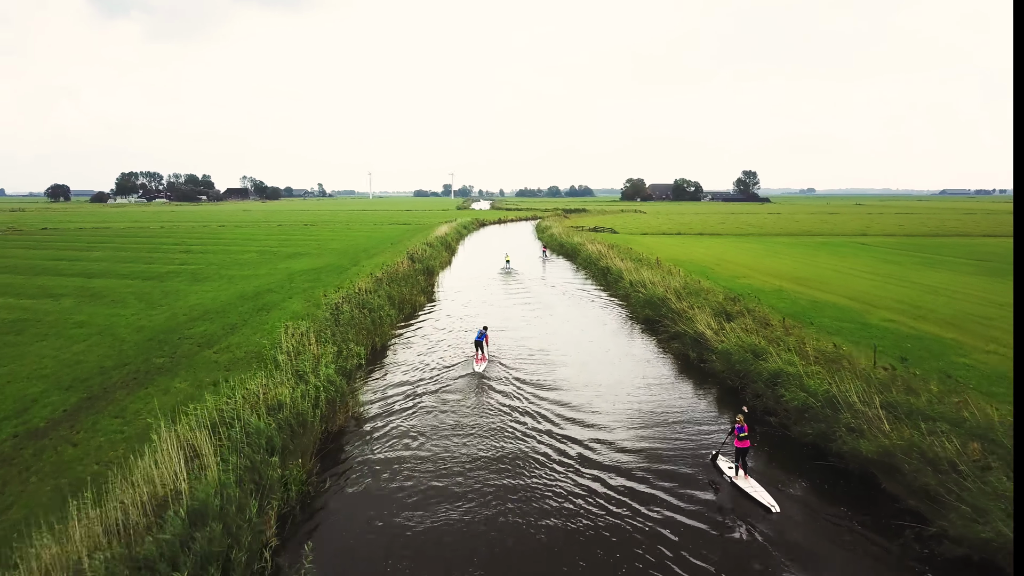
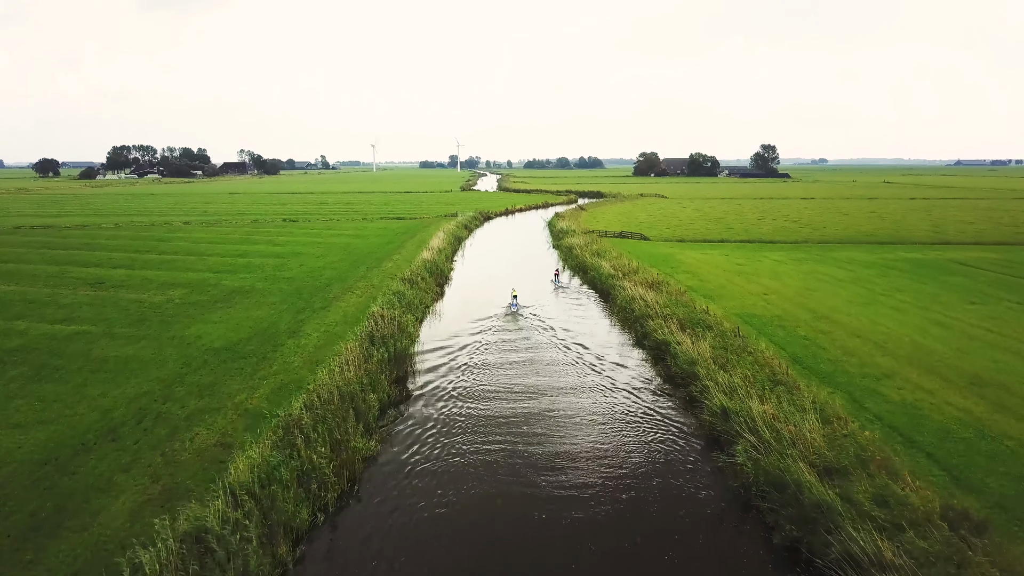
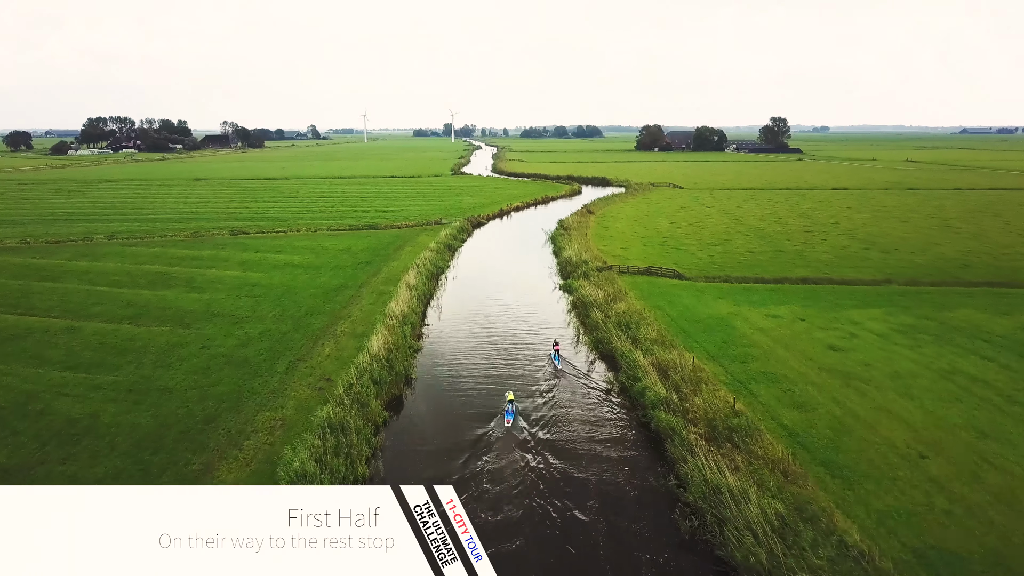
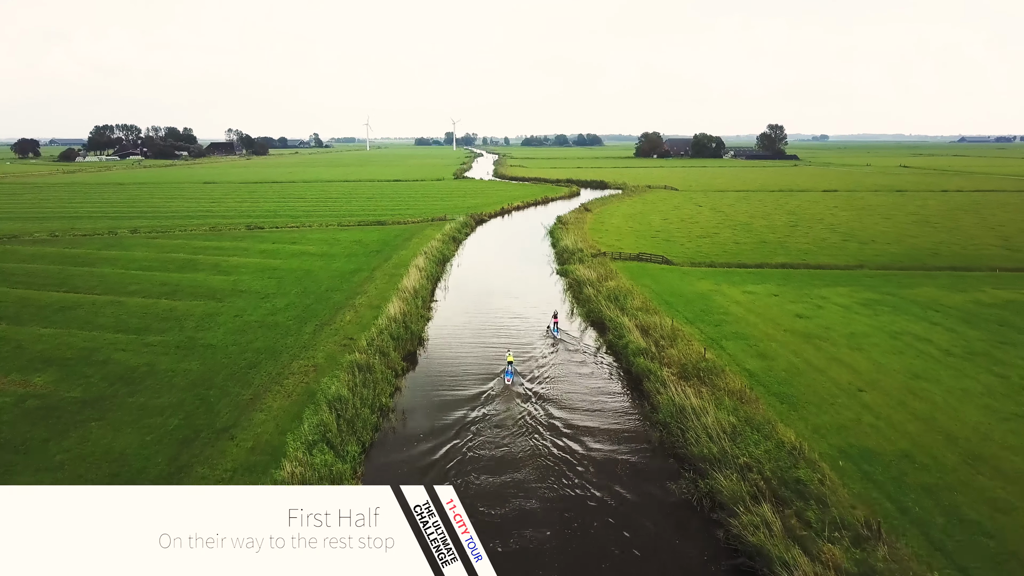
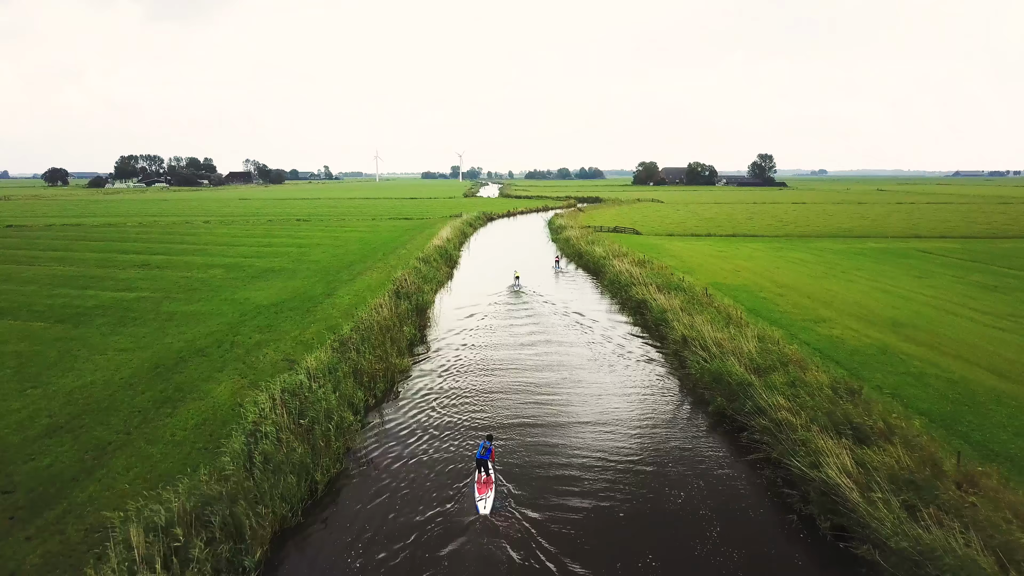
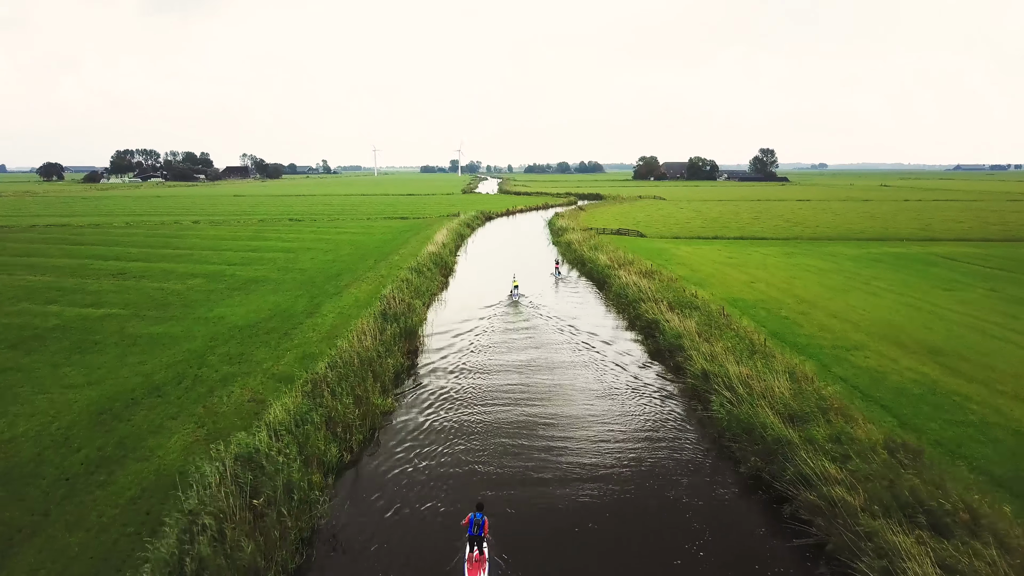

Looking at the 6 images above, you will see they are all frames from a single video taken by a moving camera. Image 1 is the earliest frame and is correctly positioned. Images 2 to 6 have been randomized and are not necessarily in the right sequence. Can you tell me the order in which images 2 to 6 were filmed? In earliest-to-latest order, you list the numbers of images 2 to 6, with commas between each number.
5, 6, 2, 4, 3
